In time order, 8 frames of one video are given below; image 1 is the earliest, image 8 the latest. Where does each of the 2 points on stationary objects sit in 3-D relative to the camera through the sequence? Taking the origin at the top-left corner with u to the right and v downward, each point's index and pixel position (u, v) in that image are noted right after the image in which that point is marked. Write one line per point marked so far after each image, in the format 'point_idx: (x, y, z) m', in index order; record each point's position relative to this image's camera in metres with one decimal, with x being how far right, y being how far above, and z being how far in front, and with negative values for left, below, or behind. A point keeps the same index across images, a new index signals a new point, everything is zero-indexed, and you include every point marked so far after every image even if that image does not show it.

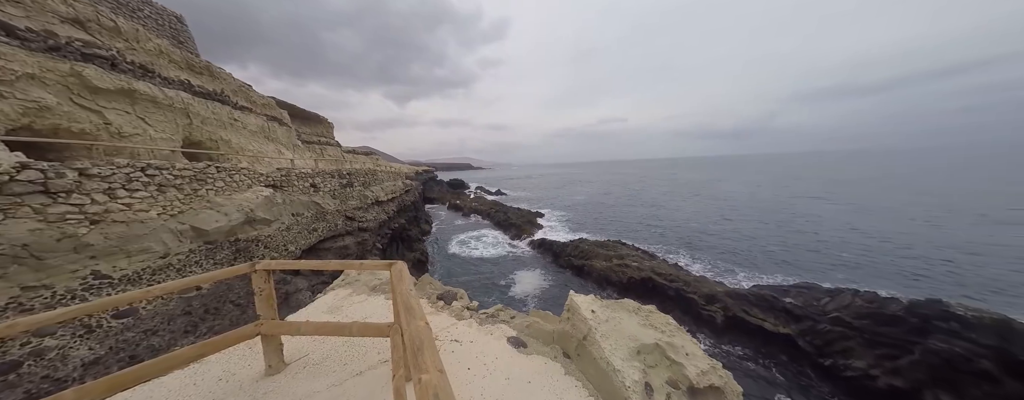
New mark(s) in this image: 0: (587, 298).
0: (+2.9, -3.8, +11.2) m
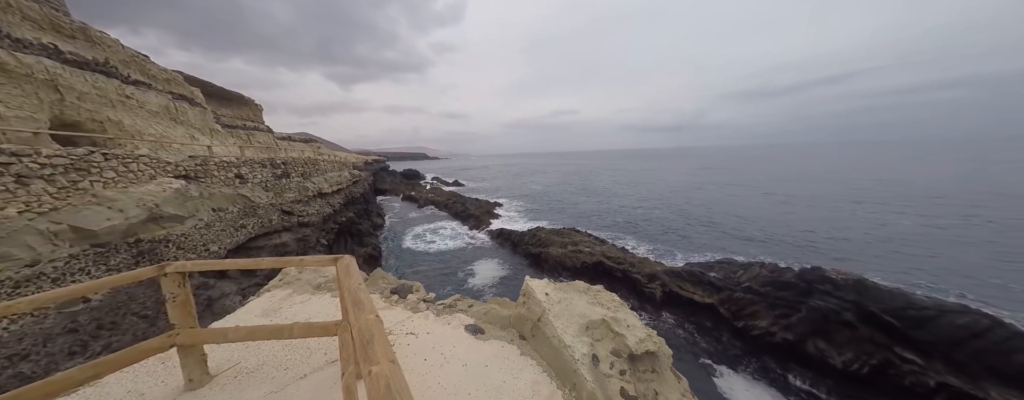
0: (+1.2, -3.3, +11.7) m
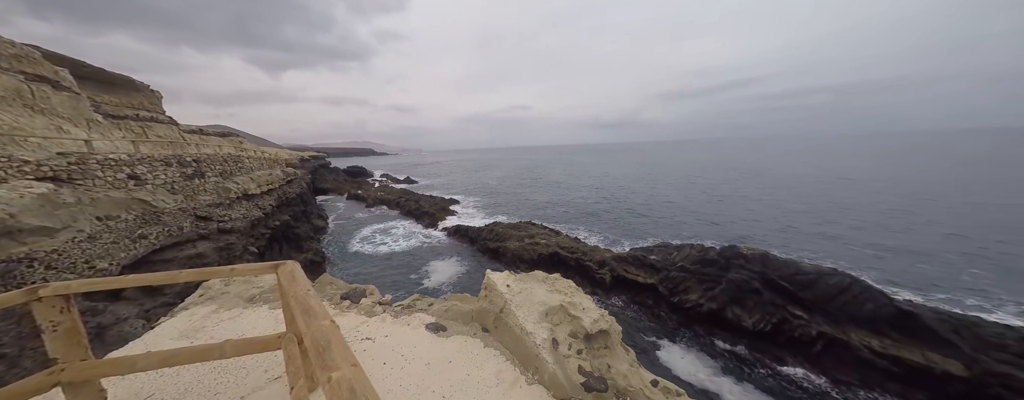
0: (-0.4, -3.1, +12.1) m
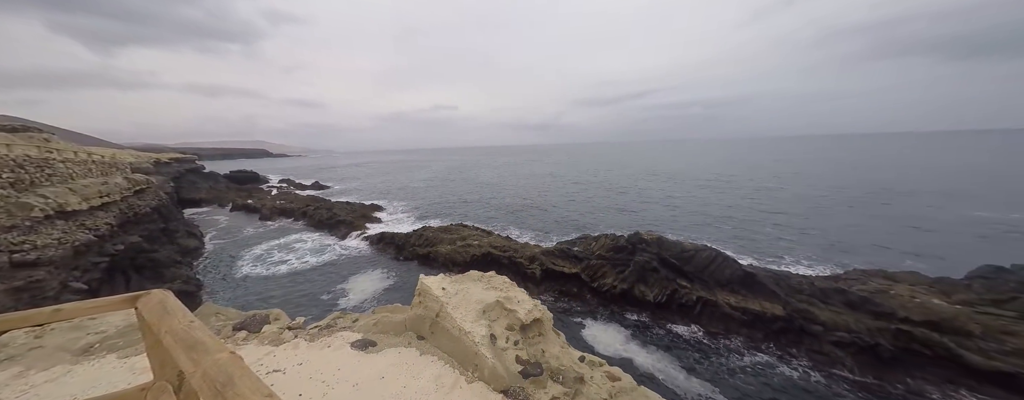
0: (-3.2, -3.3, +12.0) m
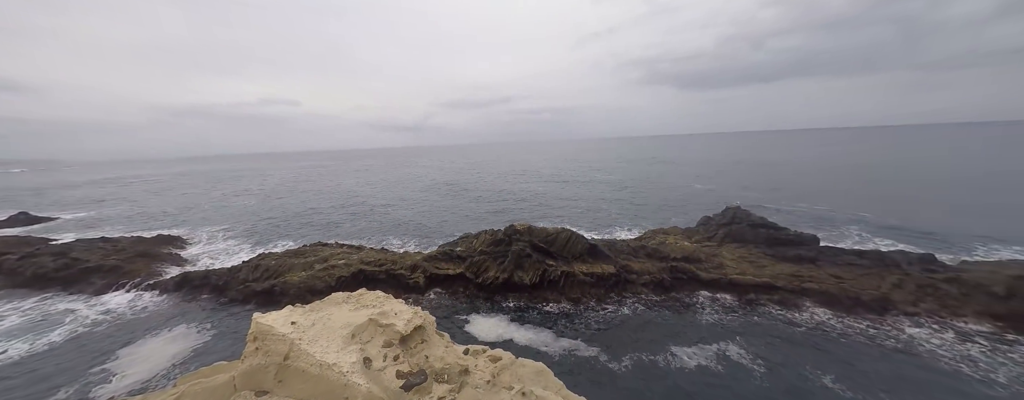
0: (-7.7, -3.7, +9.5) m
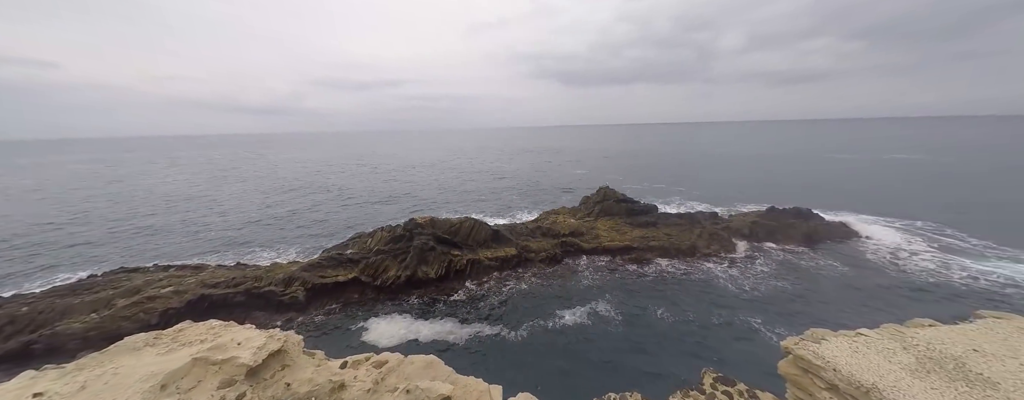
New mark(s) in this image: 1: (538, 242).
0: (-10.6, -3.8, +6.1) m
1: (+1.7, -2.8, +19.1) m
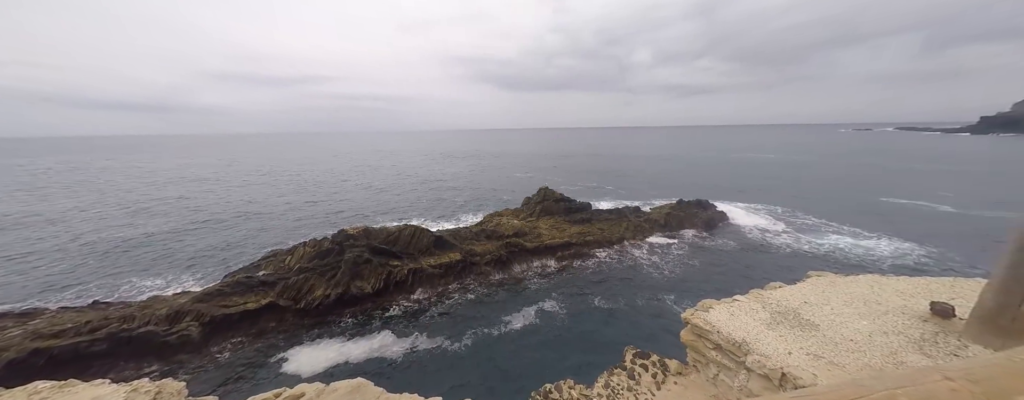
0: (-11.7, -4.4, +3.7) m
1: (-2.3, -3.0, +18.9) m
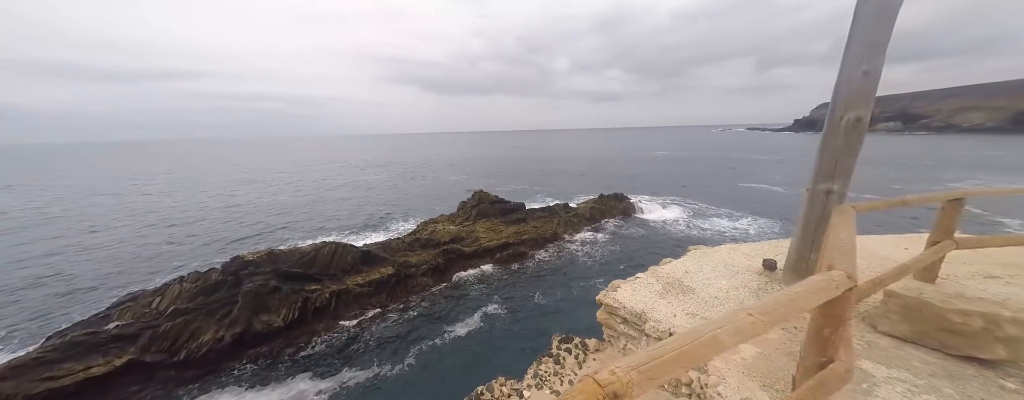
0: (-12.0, -5.2, +0.8) m
1: (-6.6, -3.5, +17.8) m
